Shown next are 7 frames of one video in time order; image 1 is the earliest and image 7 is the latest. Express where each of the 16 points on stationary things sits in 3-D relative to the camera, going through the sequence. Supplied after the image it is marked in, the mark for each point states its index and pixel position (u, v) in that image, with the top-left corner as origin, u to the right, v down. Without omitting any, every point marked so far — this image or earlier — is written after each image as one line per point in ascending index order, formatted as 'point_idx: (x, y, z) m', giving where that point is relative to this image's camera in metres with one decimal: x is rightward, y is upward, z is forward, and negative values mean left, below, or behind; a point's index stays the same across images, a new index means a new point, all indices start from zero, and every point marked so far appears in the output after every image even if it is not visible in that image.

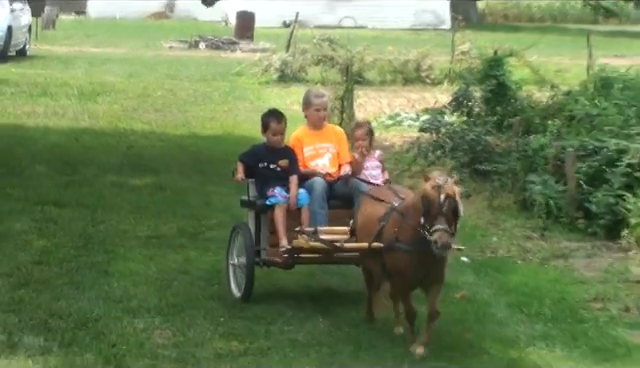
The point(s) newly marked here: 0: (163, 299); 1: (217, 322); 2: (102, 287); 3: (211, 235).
0: (-1.1, -0.8, +7.0) m
1: (-0.7, -0.9, +6.8) m
2: (-1.5, -0.7, +7.0) m
3: (-1.2, -0.3, +8.9) m
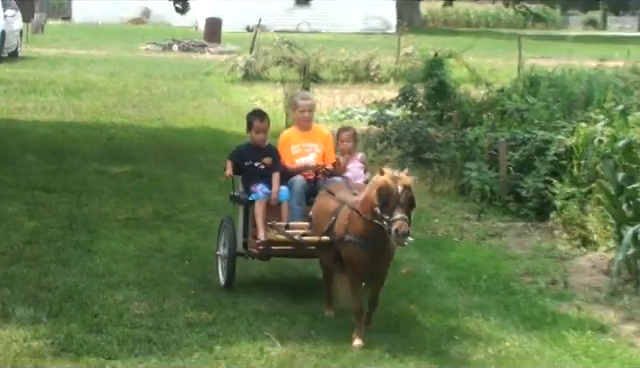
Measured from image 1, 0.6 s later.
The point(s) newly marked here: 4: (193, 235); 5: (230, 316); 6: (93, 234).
0: (-1.3, -0.6, +7.8) m
1: (-1.0, -0.8, +7.5) m
2: (-1.8, -0.6, +7.8) m
3: (-1.3, -0.2, +9.7) m
4: (-1.1, -0.4, +9.0) m
5: (-0.7, -0.9, +7.3) m
6: (-1.9, -0.4, +8.7) m
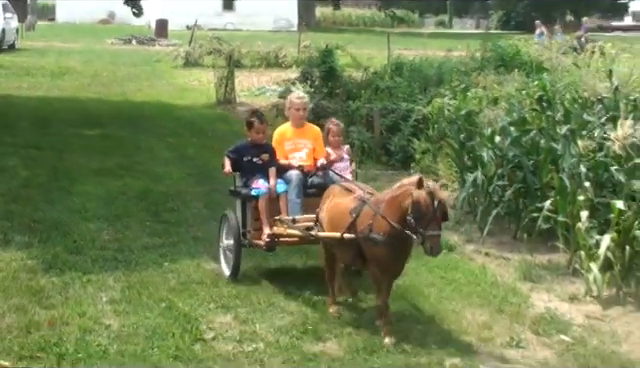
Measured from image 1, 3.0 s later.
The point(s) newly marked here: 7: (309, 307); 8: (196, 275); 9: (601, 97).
0: (-2.1, -0.3, +10.1) m
1: (-1.7, -0.4, +9.8) m
2: (-2.5, -0.2, +10.1) m
3: (-2.0, +0.2, +12.0) m
4: (-1.8, 0.0, +11.3) m
5: (-1.3, -0.5, +9.6) m
6: (-2.6, 0.0, +10.9) m
7: (-0.1, -1.0, +8.4) m
8: (-1.1, -0.8, +8.9) m
9: (+2.5, +0.8, +9.4) m
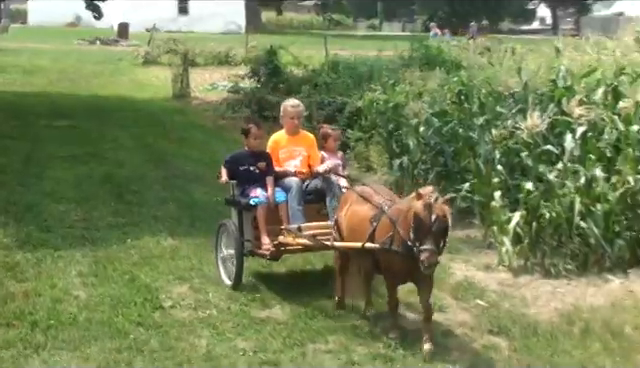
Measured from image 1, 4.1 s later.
0: (-2.6, -0.1, +11.1) m
1: (-2.2, -0.3, +10.9) m
2: (-3.0, -0.1, +11.1) m
3: (-2.7, +0.4, +13.0) m
4: (-2.5, +0.2, +12.3) m
5: (-1.9, -0.4, +10.7) m
6: (-3.2, +0.2, +12.0) m
7: (-0.6, -0.9, +9.5) m
8: (-1.6, -0.6, +10.0) m
9: (+2.0, +0.9, +10.6) m
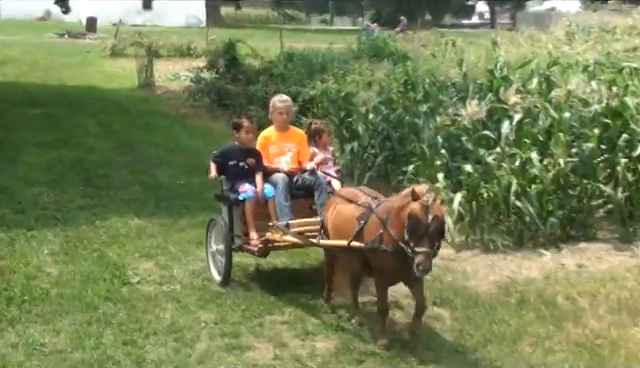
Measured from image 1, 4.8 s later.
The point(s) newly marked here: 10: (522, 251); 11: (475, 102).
0: (-3.1, 0.0, +11.8) m
1: (-2.7, -0.1, +11.6) m
2: (-3.5, +0.1, +11.8) m
3: (-3.2, +0.6, +13.7) m
4: (-3.0, +0.4, +13.0) m
5: (-2.4, -0.2, +11.4) m
6: (-3.7, +0.3, +12.6) m
7: (-1.0, -0.7, +10.3) m
8: (-2.0, -0.5, +10.7) m
9: (+1.5, +1.1, +11.5) m
10: (+2.0, -0.7, +10.5) m
11: (+1.6, +0.8, +10.7) m
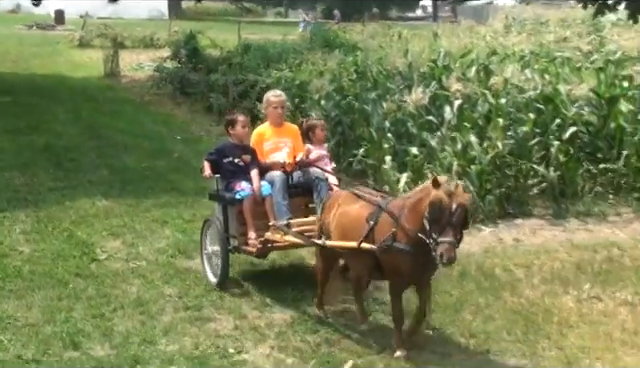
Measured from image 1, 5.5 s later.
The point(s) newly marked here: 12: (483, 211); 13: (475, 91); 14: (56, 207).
0: (-3.6, +0.2, +12.5) m
1: (-3.2, +0.1, +12.3) m
2: (-4.0, +0.3, +12.4) m
3: (-3.9, +0.8, +14.3) m
4: (-3.6, +0.6, +13.6) m
5: (-2.9, 0.0, +12.1) m
6: (-4.3, +0.5, +13.2) m
7: (-1.5, -0.5, +11.0) m
8: (-2.5, -0.3, +11.4) m
9: (+1.0, +1.3, +12.3) m
10: (+1.6, -0.5, +11.4) m
11: (+1.1, +1.1, +11.6) m
12: (+1.8, -0.3, +11.4) m
13: (+1.7, +1.0, +11.8) m
14: (-2.9, -0.3, +11.4) m
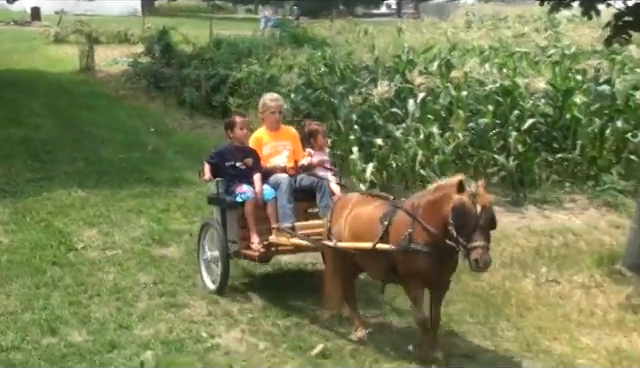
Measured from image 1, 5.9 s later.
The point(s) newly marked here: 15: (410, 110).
0: (-4.0, +0.3, +12.8) m
1: (-3.6, +0.2, +12.6) m
2: (-4.4, +0.4, +12.7) m
3: (-4.3, +0.9, +14.6) m
4: (-4.0, +0.7, +14.0) m
5: (-3.2, +0.1, +12.5) m
6: (-4.7, +0.6, +13.5) m
7: (-1.8, -0.4, +11.4) m
8: (-2.8, -0.2, +11.8) m
9: (+0.6, +1.5, +12.8) m
10: (+1.2, -0.3, +11.9) m
11: (+0.7, +1.2, +12.1) m
12: (+1.4, -0.2, +11.9) m
13: (+1.4, +1.2, +12.3) m
14: (-3.2, -0.2, +11.7) m
15: (+1.0, +0.8, +12.1) m
